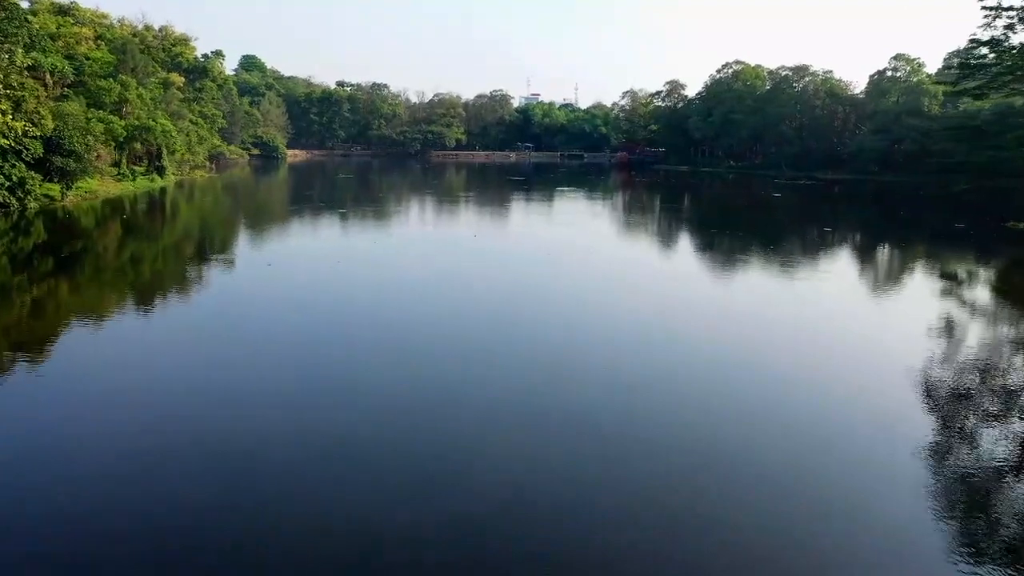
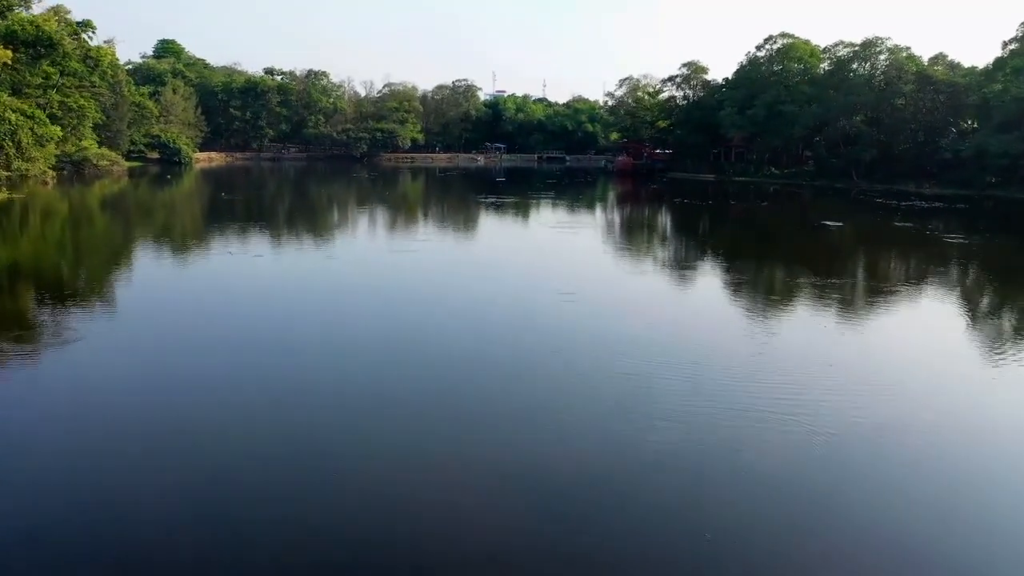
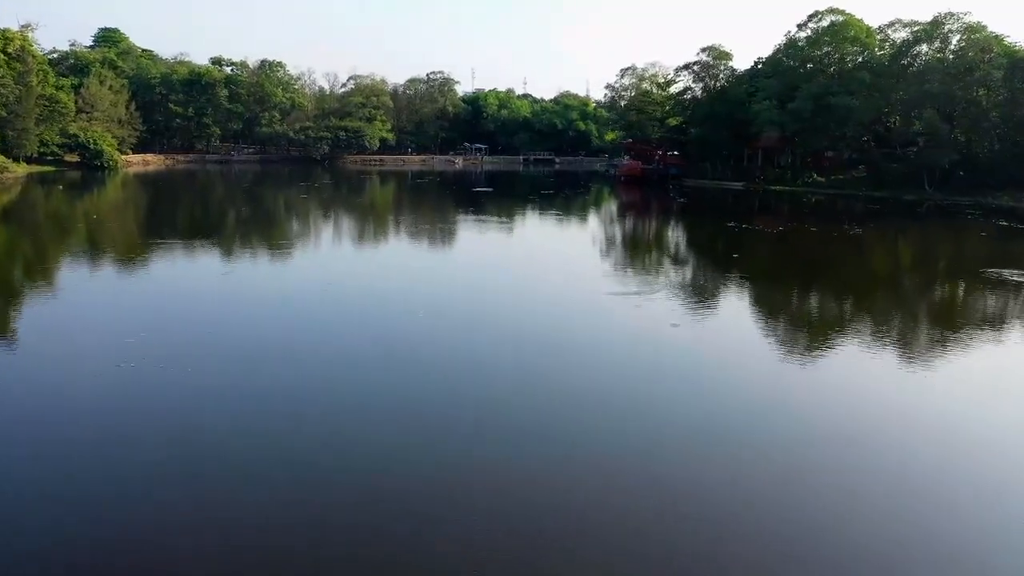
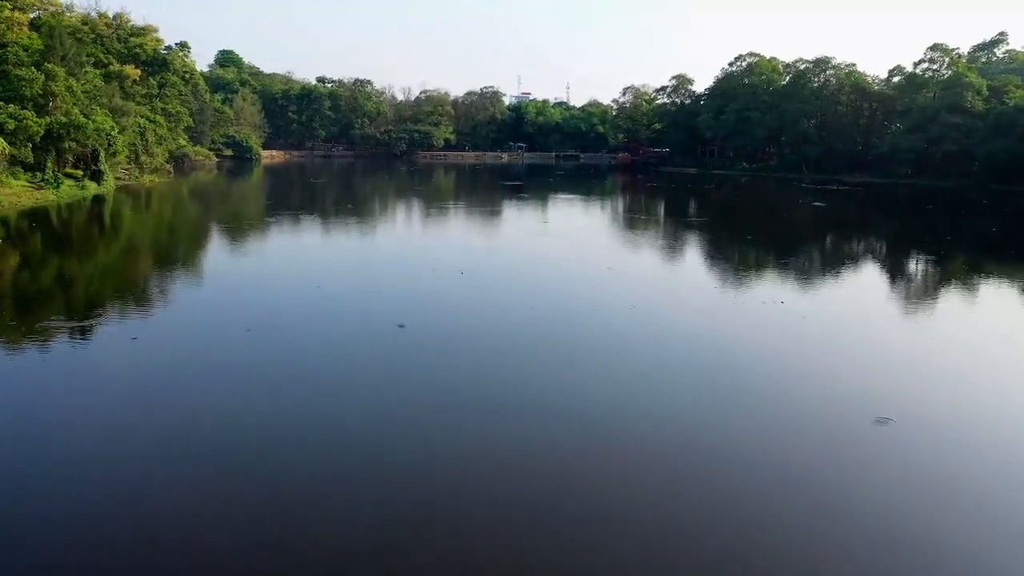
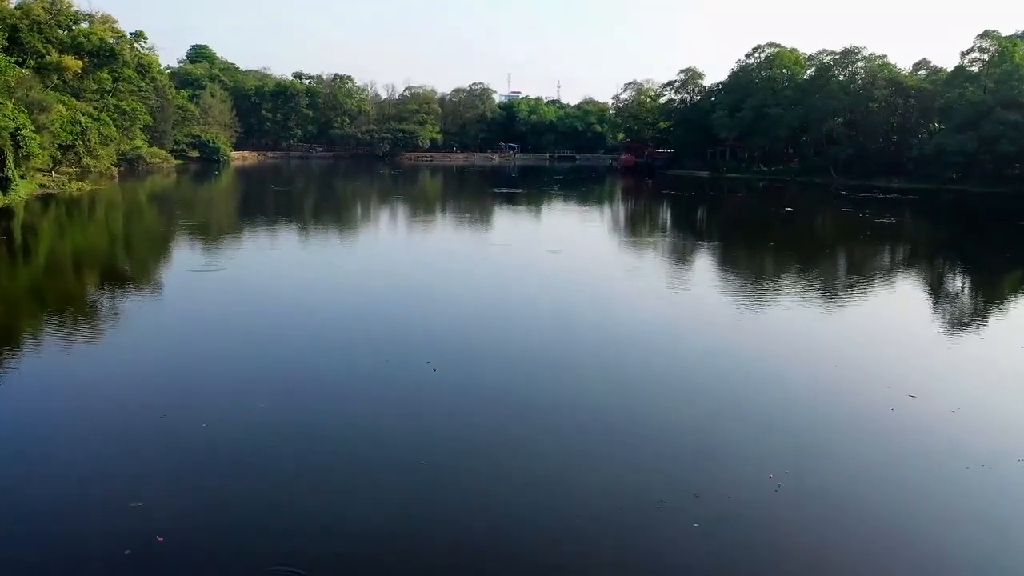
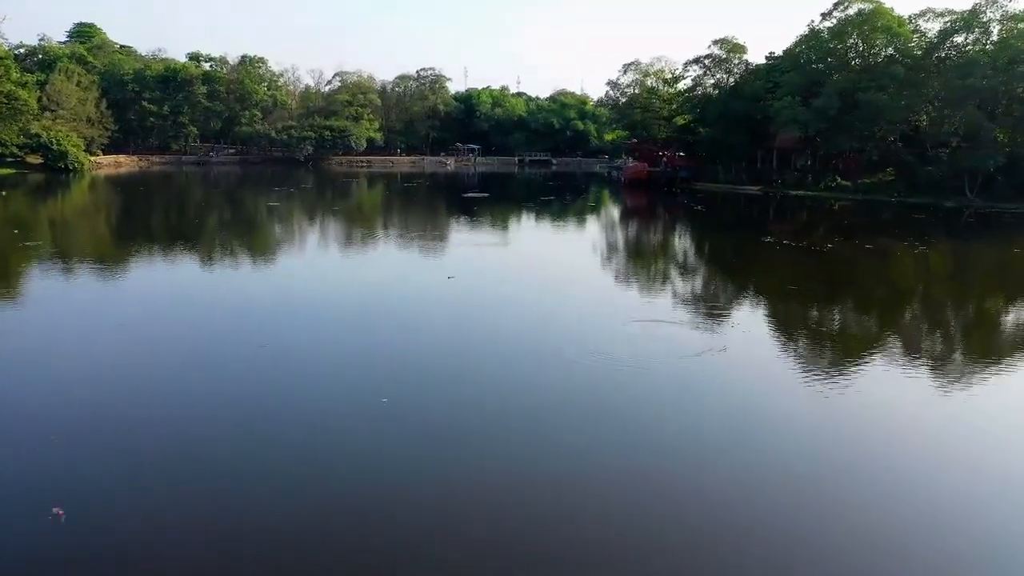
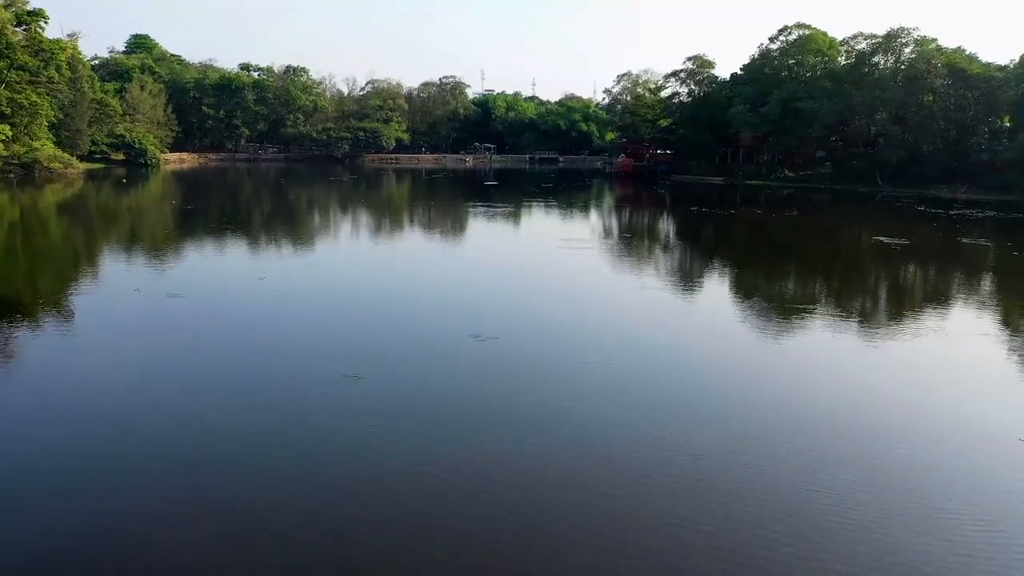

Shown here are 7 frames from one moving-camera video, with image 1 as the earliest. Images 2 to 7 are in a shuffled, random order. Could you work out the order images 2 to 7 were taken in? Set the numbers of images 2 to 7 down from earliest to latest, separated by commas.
4, 5, 2, 7, 3, 6
